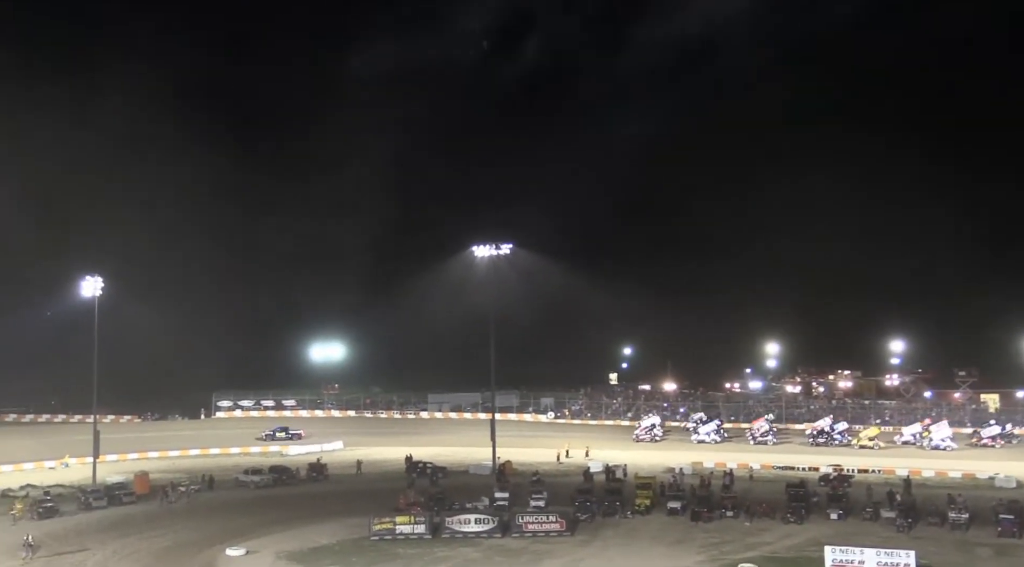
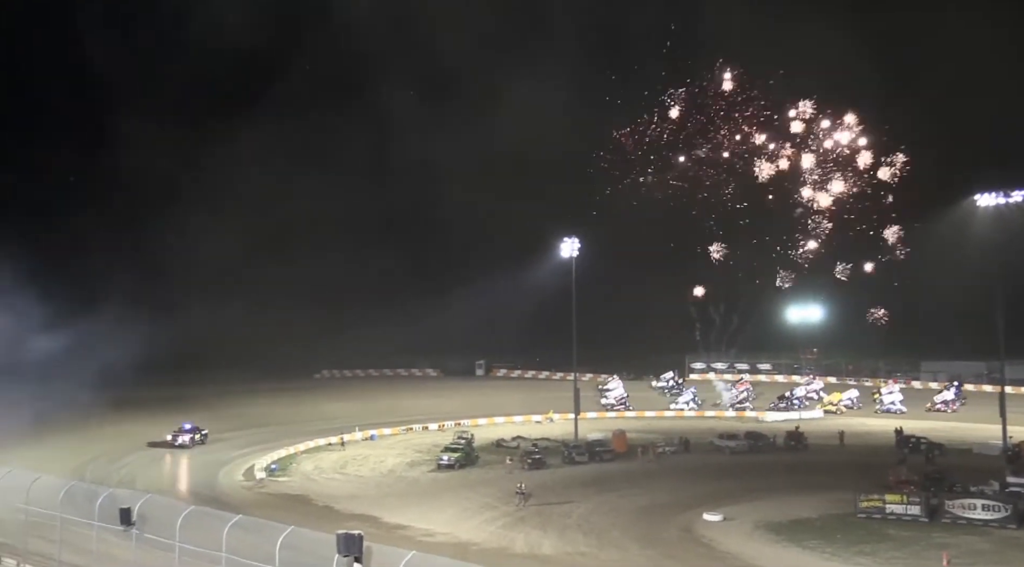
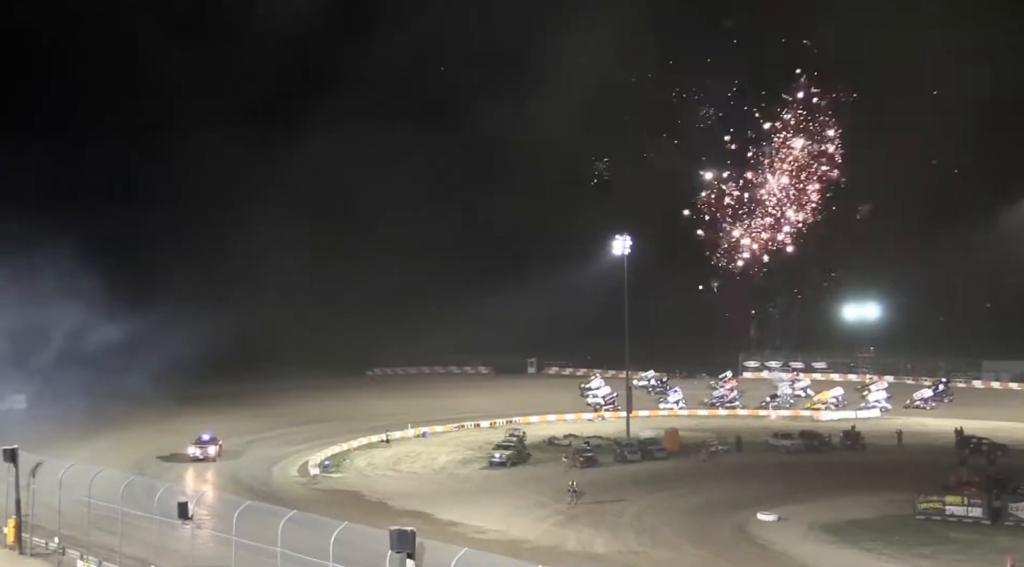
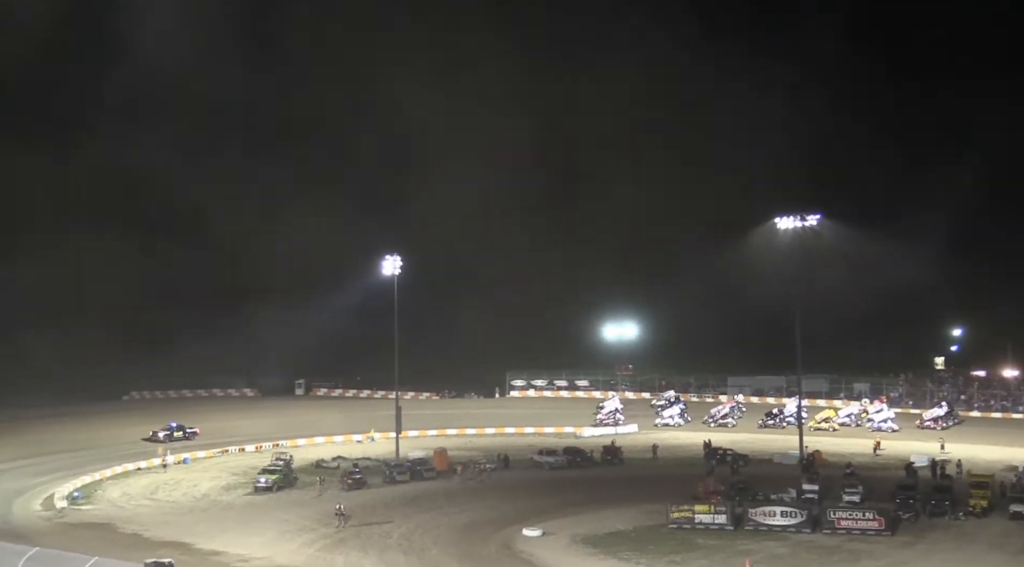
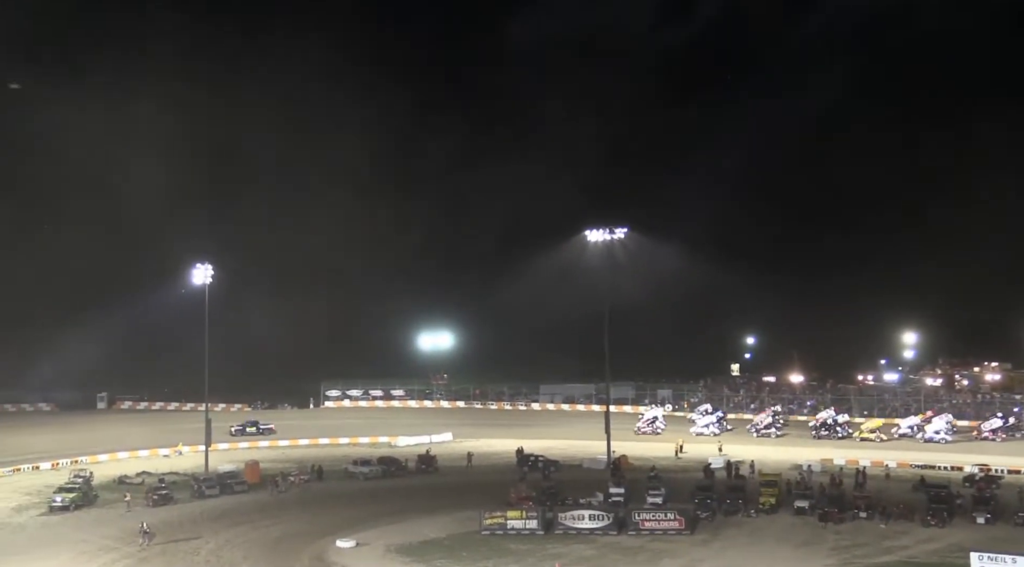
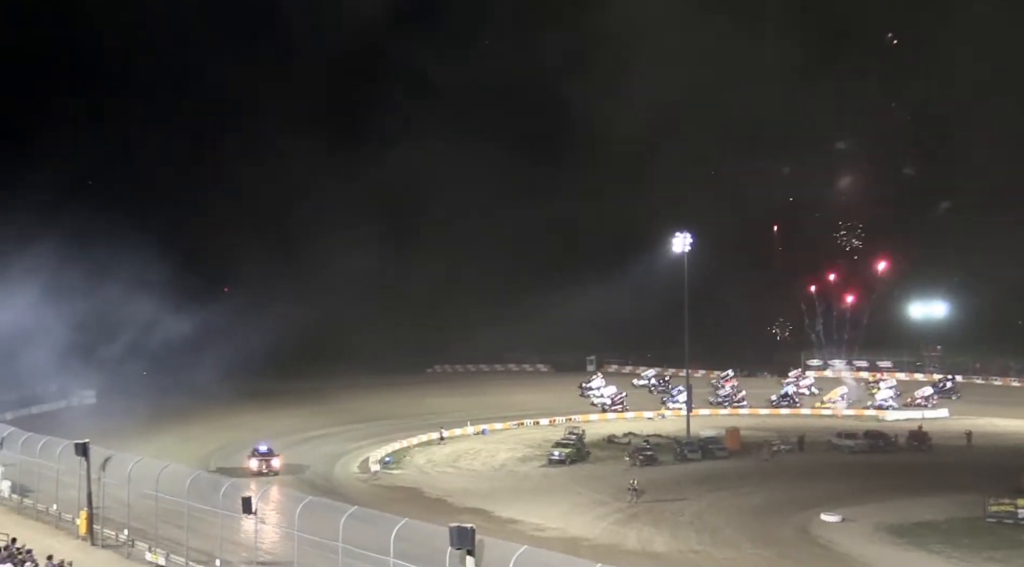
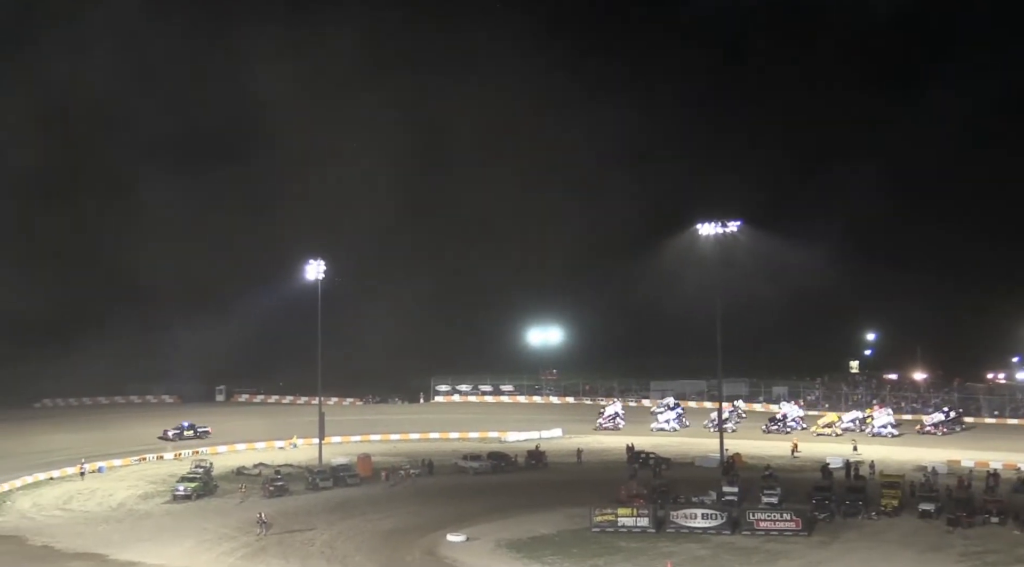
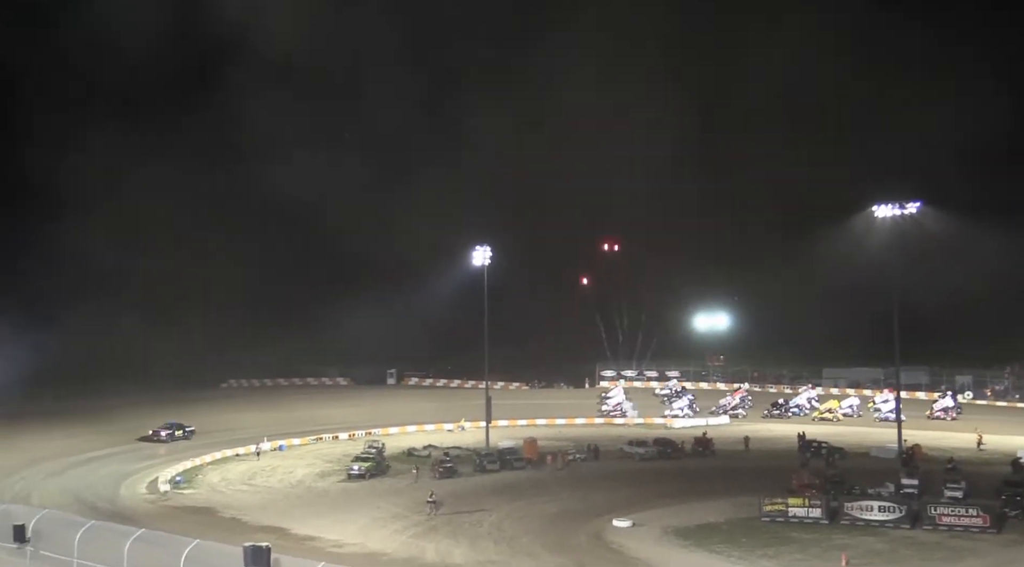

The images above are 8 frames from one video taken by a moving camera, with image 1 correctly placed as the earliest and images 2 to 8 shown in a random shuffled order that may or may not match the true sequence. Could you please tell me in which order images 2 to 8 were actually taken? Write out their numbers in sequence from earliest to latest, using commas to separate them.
5, 7, 4, 8, 2, 3, 6
